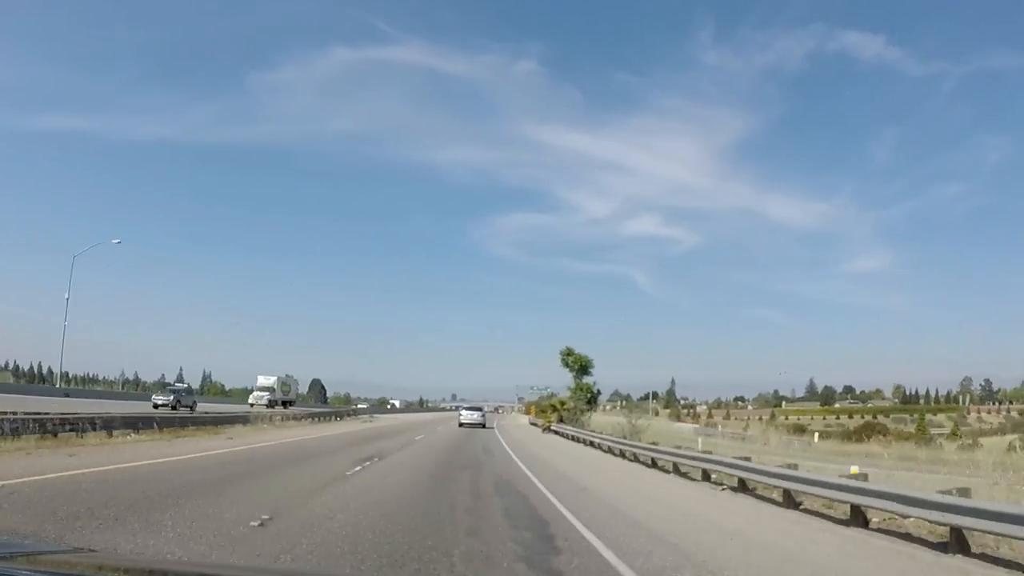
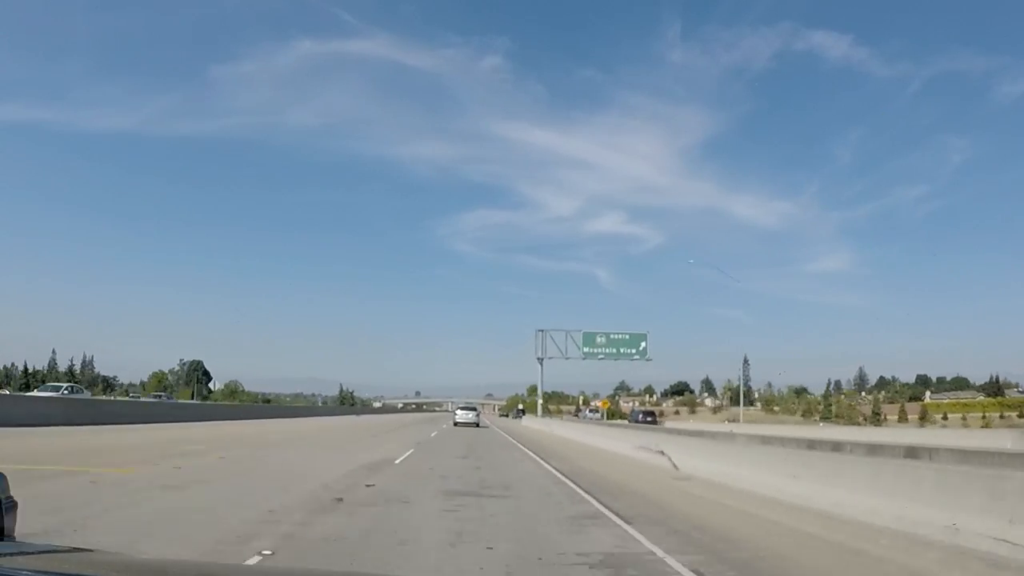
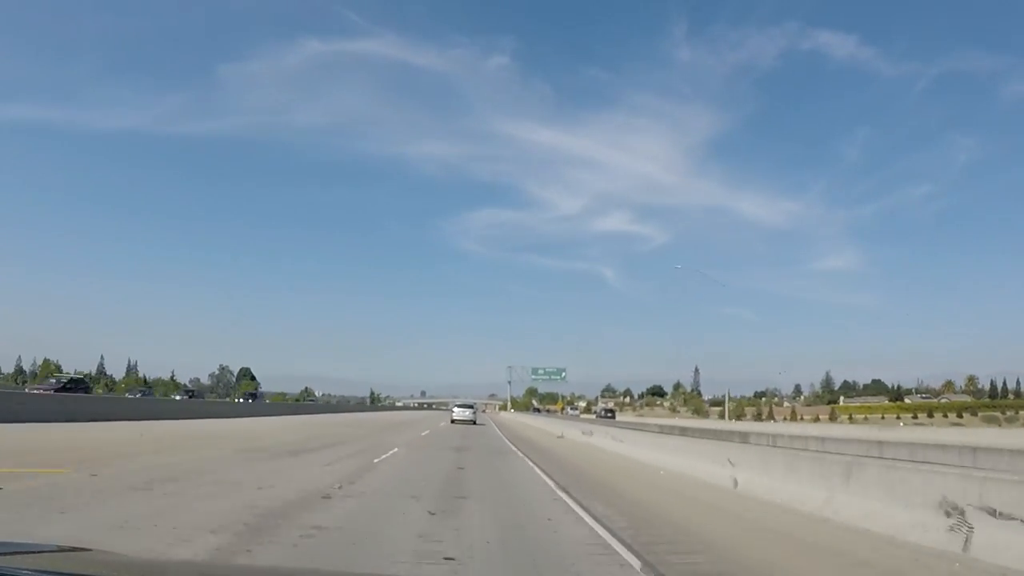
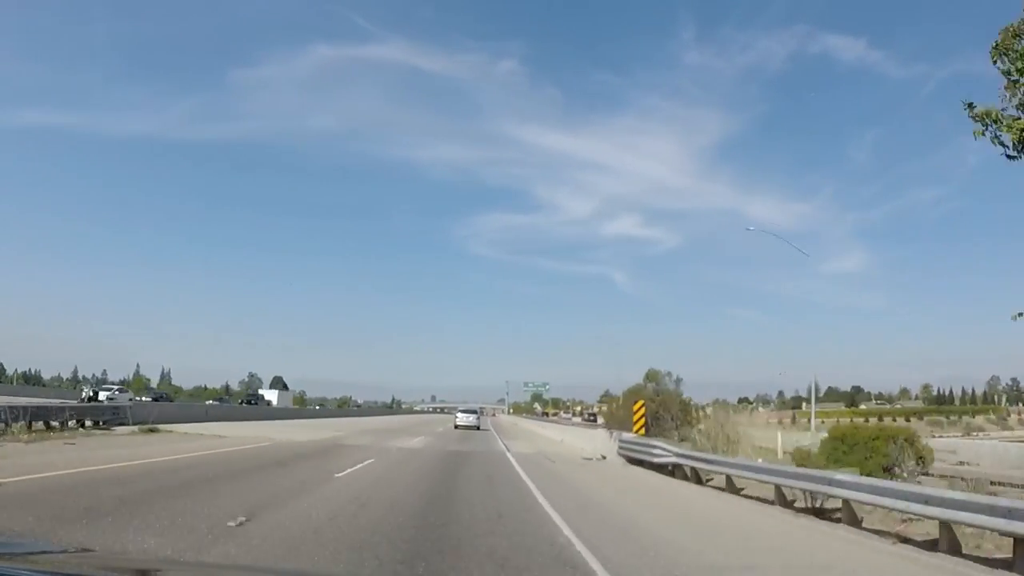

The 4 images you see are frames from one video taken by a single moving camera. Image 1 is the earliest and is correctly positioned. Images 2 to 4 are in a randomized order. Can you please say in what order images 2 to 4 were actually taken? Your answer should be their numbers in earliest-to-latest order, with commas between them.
4, 3, 2
